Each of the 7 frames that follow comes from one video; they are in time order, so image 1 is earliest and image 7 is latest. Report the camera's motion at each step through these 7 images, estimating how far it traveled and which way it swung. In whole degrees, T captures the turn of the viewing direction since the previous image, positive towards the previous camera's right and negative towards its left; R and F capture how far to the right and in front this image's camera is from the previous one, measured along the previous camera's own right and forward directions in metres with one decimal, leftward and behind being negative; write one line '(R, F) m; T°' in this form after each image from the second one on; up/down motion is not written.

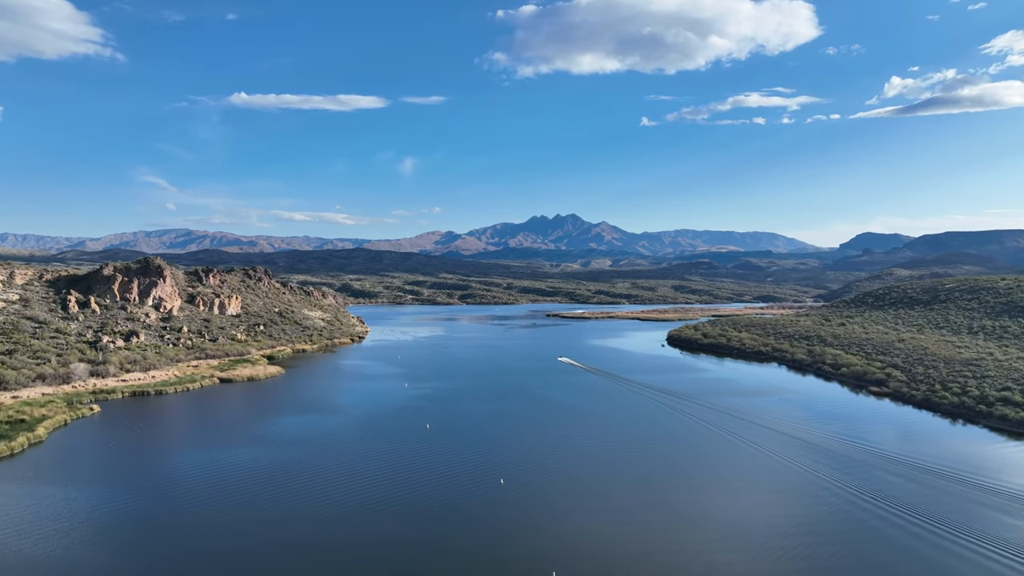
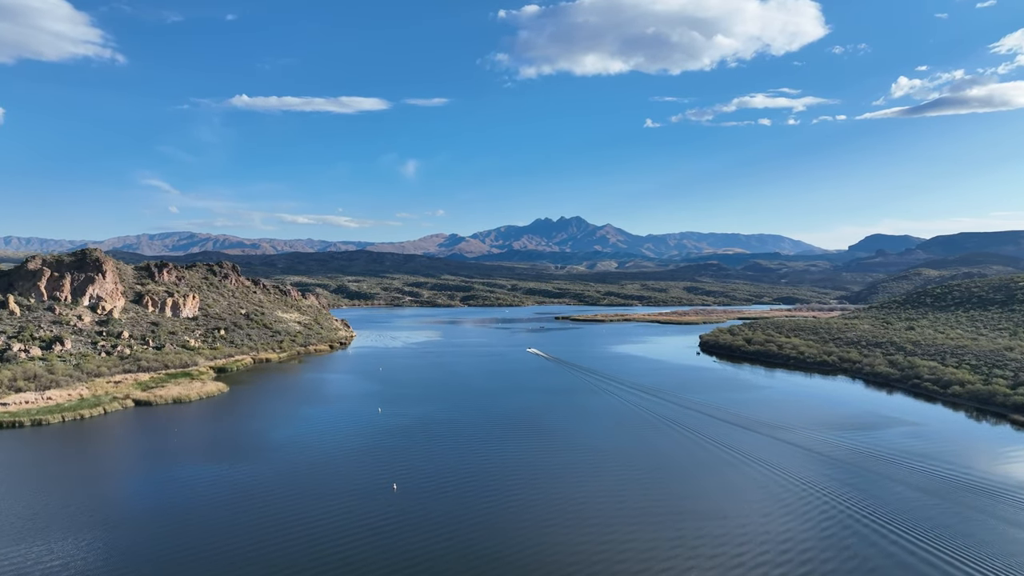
(-0.3, +8.3) m; 0°
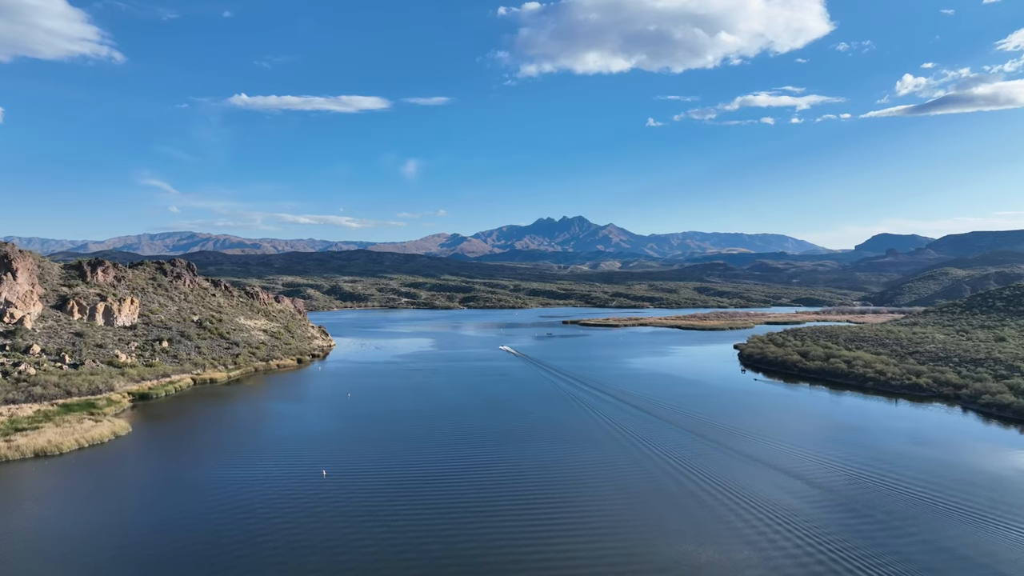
(-0.2, +8.0) m; 0°
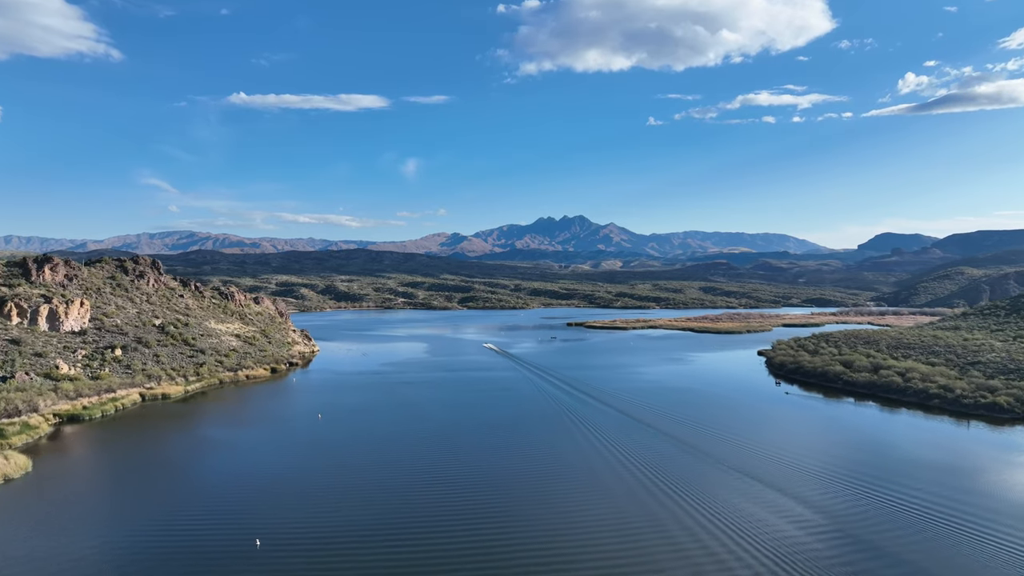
(-0.1, +4.6) m; 0°
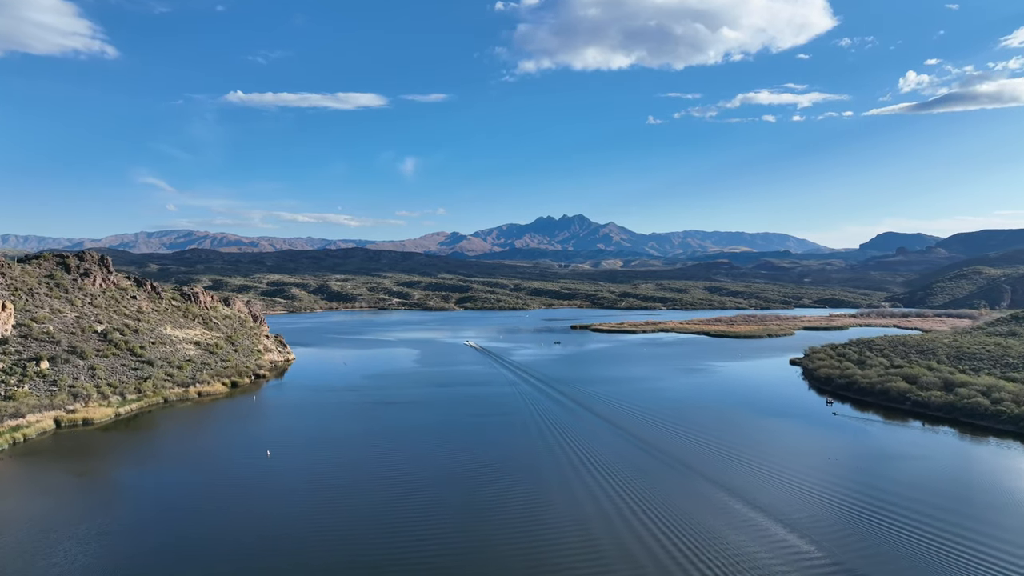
(-0.1, +5.1) m; 0°
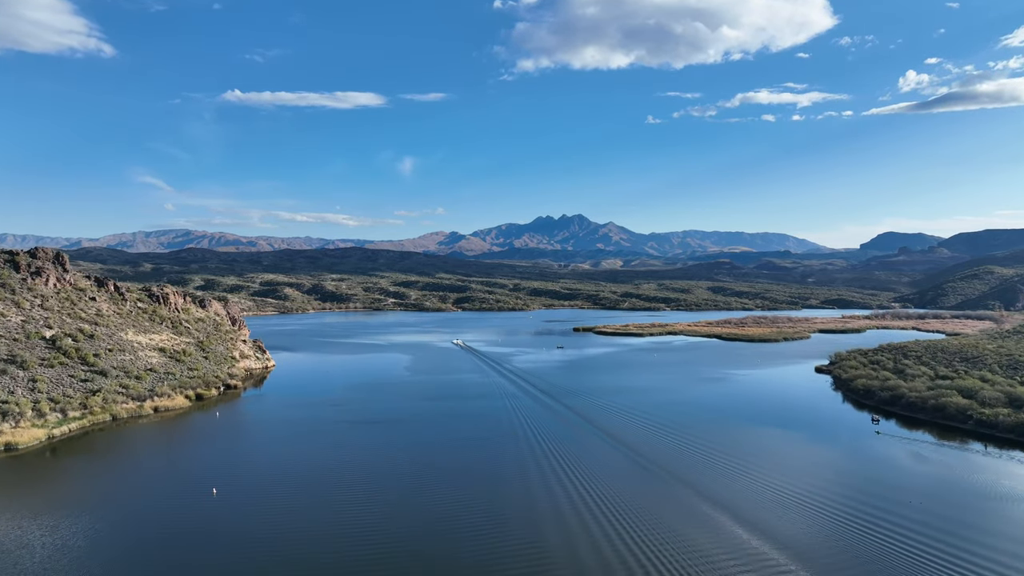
(-0.1, +3.4) m; 0°
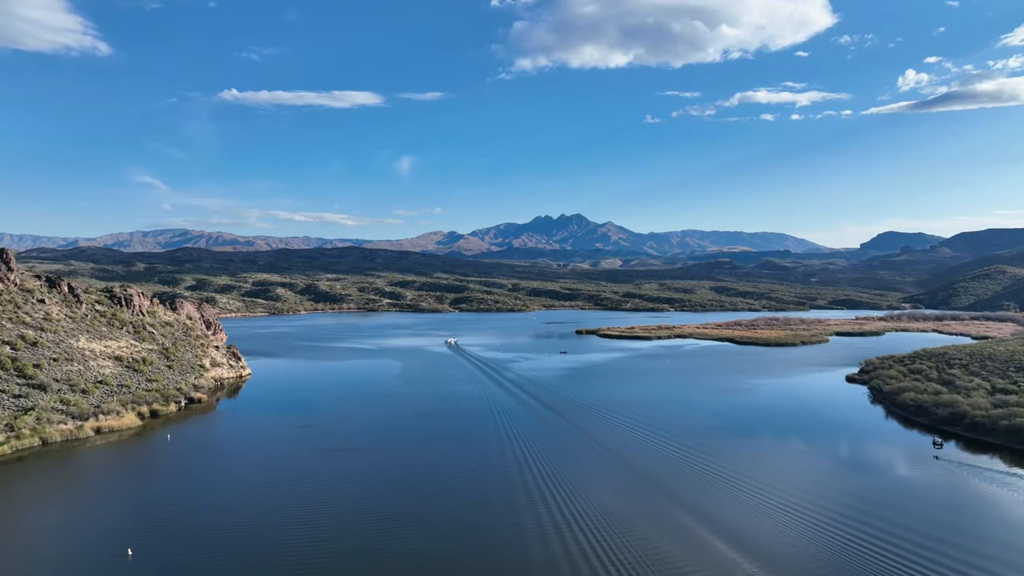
(-0.1, +3.5) m; 0°
